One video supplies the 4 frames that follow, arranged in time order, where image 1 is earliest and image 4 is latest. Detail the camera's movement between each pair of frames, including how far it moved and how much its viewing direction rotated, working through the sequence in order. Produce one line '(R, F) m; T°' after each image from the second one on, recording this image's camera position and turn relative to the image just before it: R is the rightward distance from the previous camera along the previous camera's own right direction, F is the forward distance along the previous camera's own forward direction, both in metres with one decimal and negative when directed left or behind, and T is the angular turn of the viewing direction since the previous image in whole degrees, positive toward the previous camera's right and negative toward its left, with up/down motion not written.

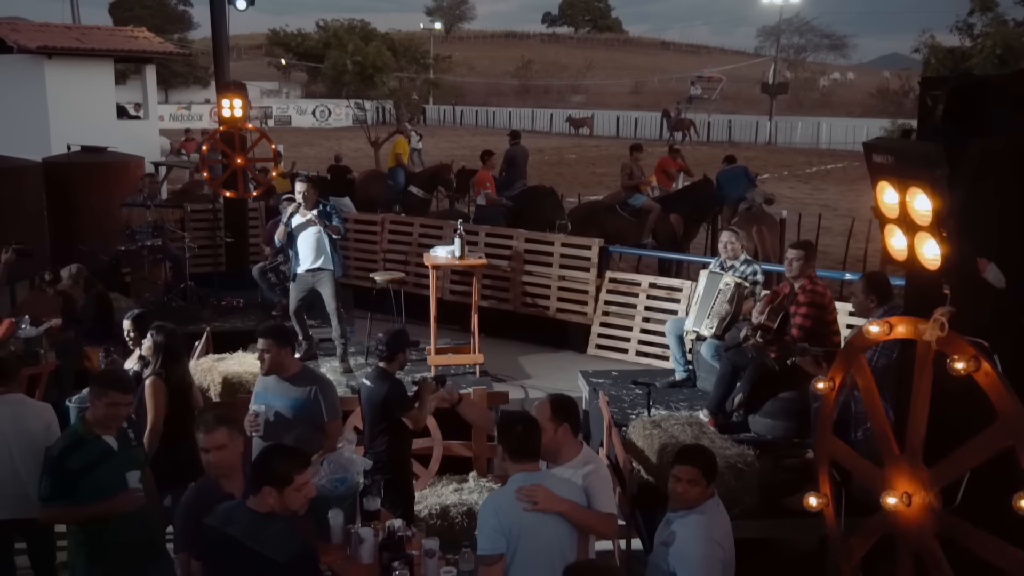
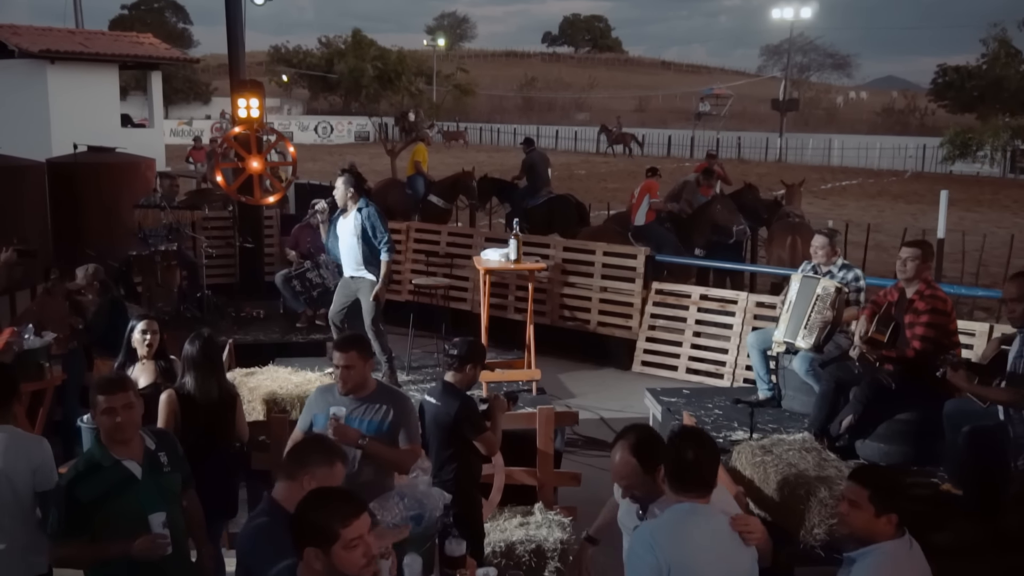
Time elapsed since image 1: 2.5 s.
(-0.5, +0.9) m; 0°
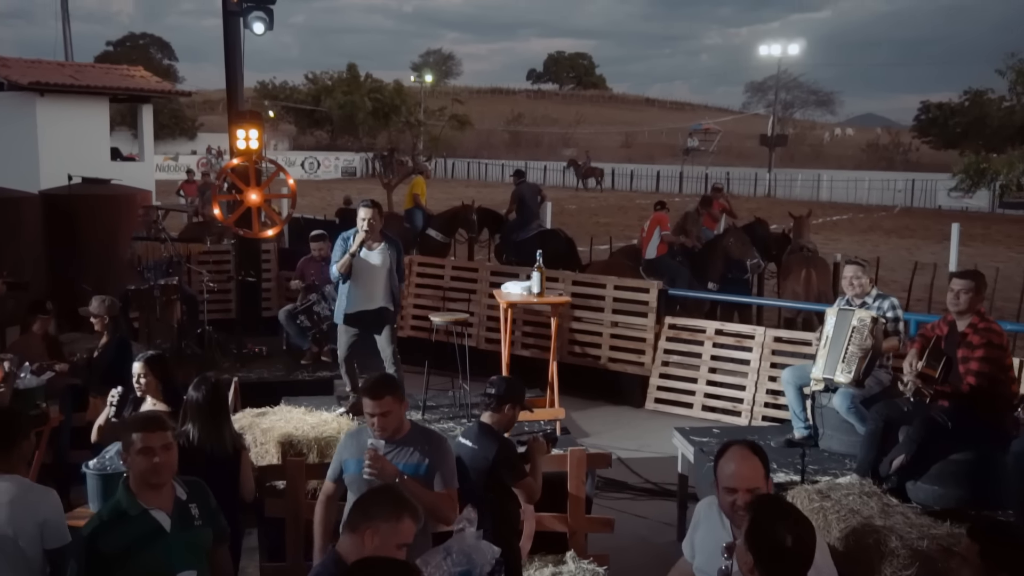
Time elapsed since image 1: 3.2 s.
(-0.3, +0.3) m; +1°
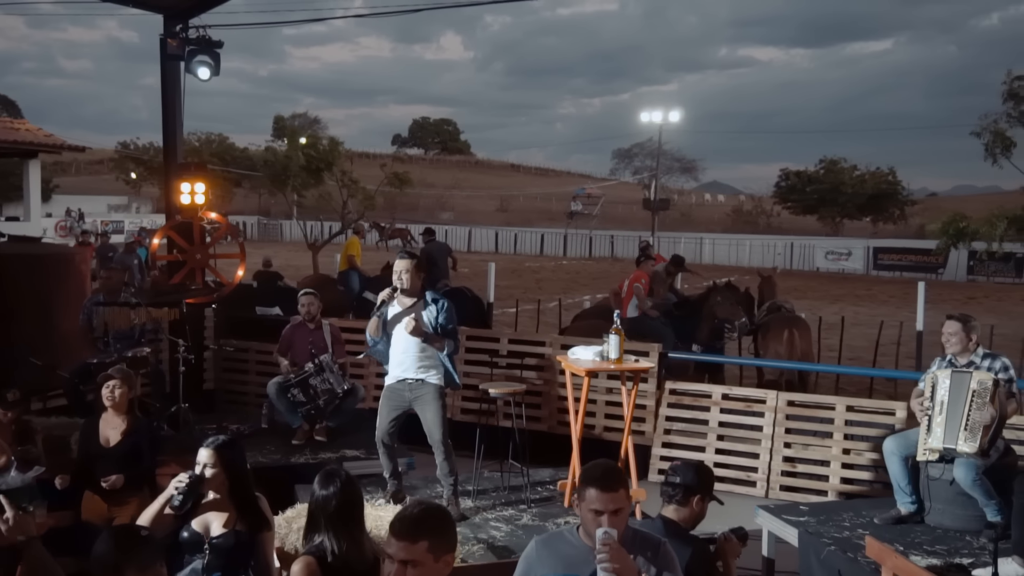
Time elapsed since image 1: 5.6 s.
(-1.3, +0.9) m; +8°
